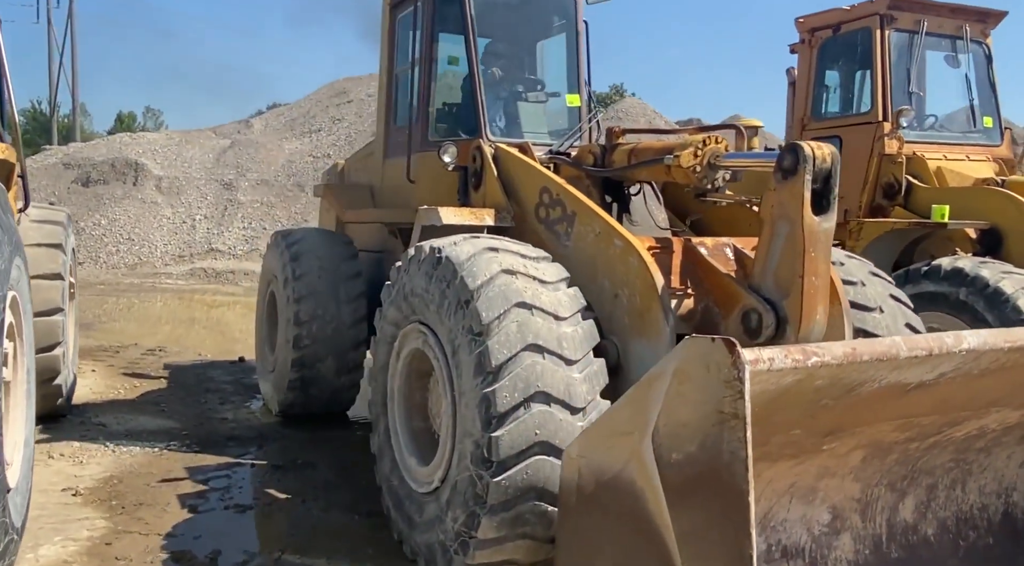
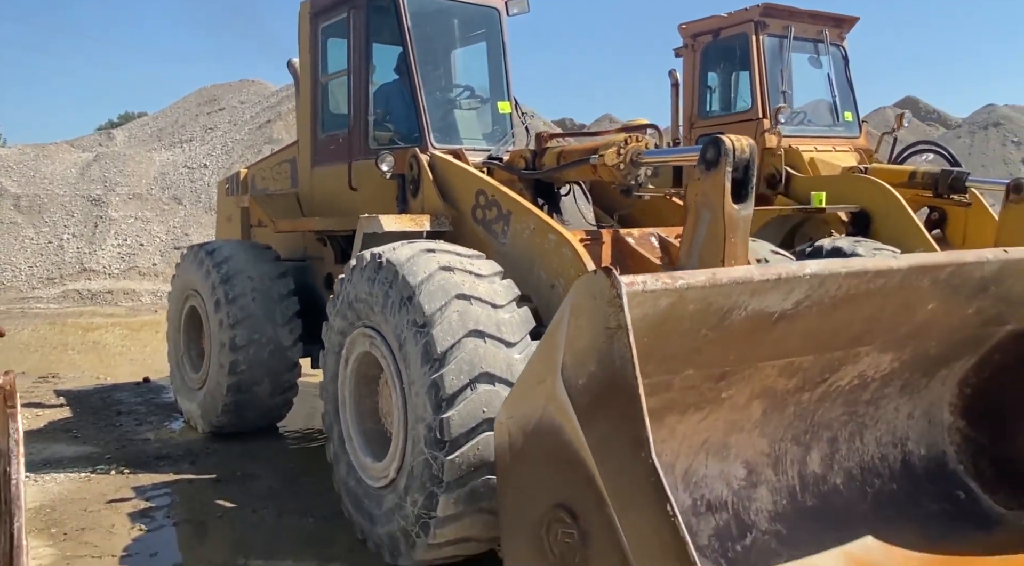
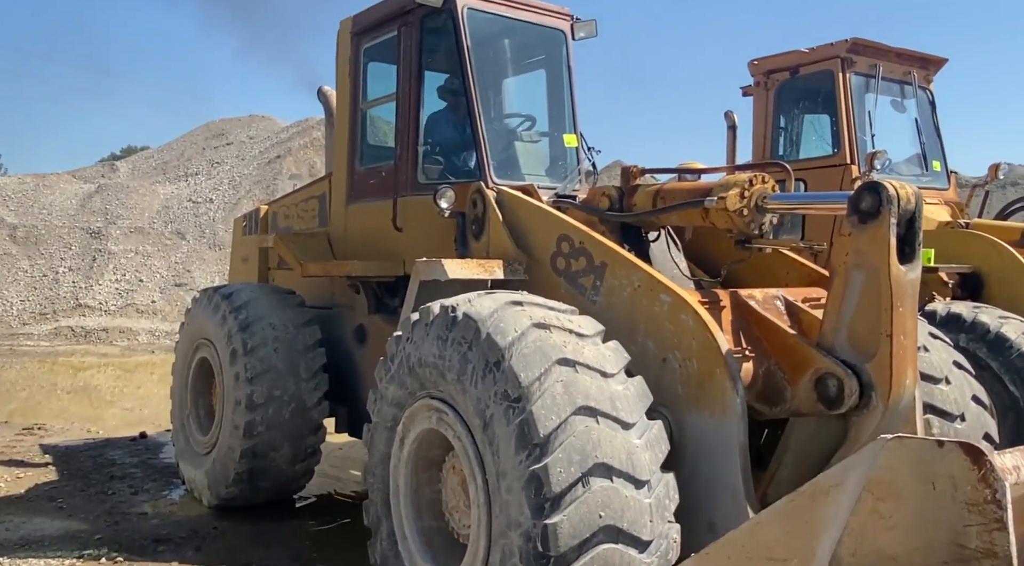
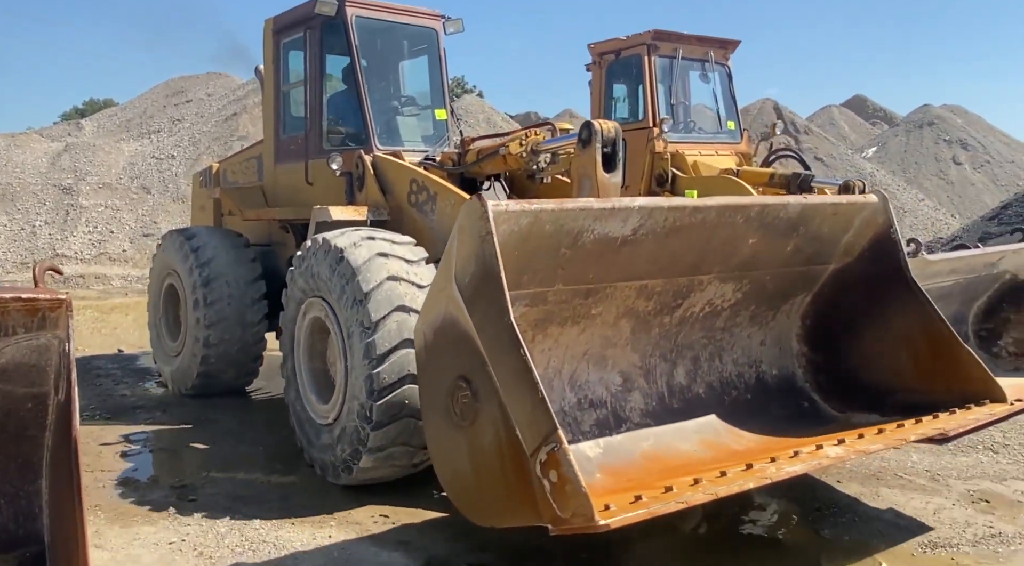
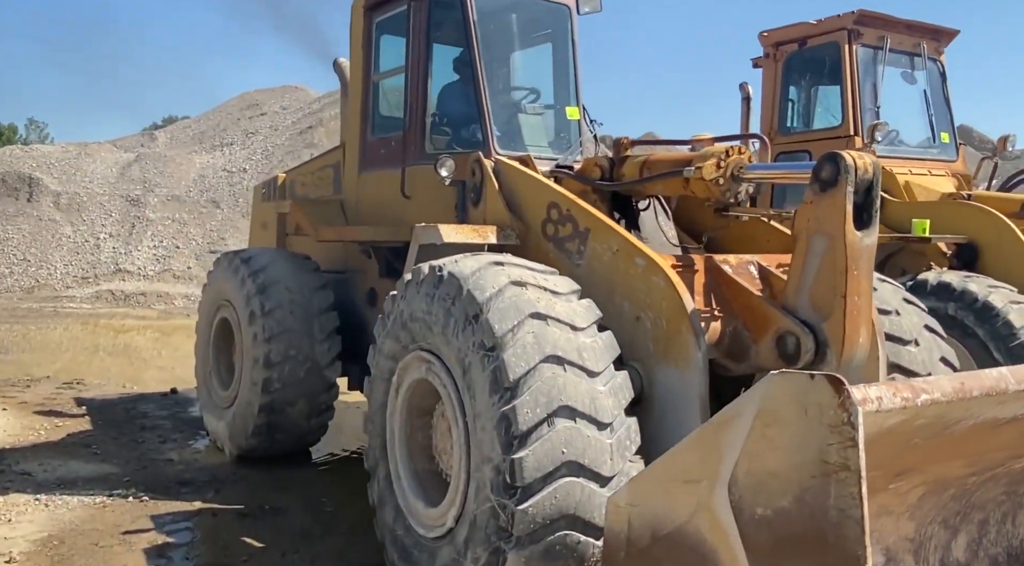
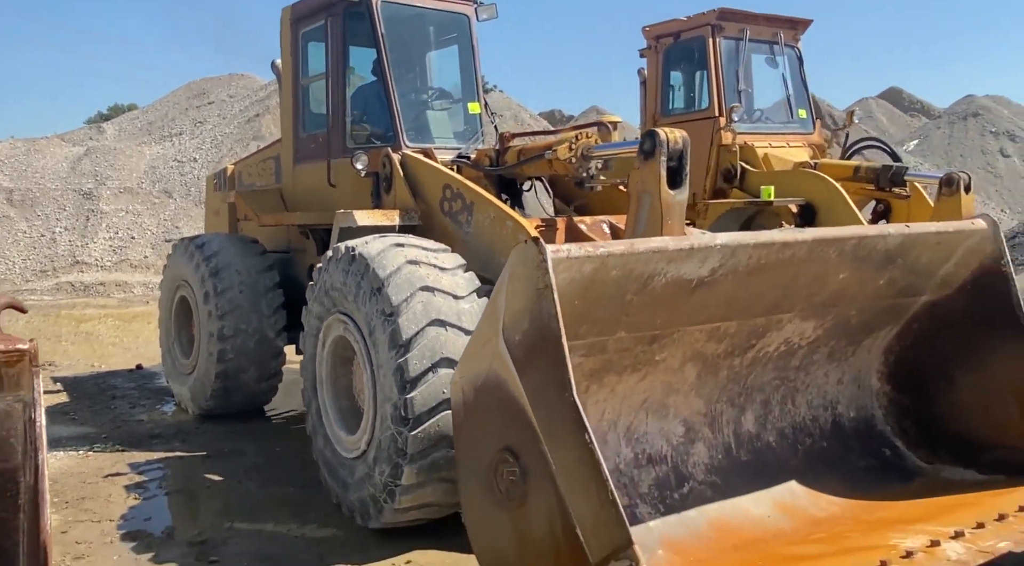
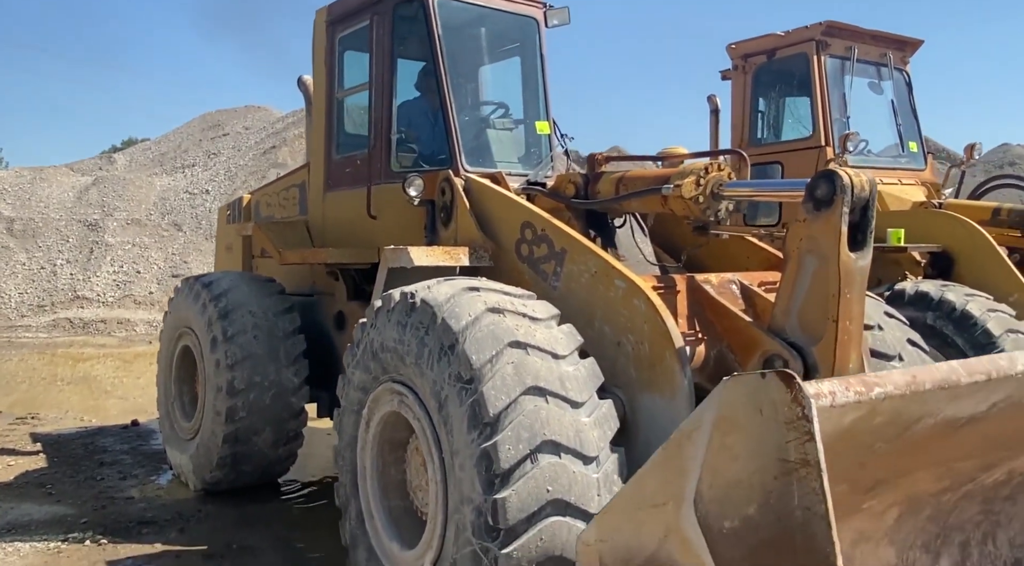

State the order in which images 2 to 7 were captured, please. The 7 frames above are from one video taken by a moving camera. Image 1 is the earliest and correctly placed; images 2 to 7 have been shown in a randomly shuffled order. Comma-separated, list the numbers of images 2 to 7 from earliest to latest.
5, 3, 7, 2, 6, 4
